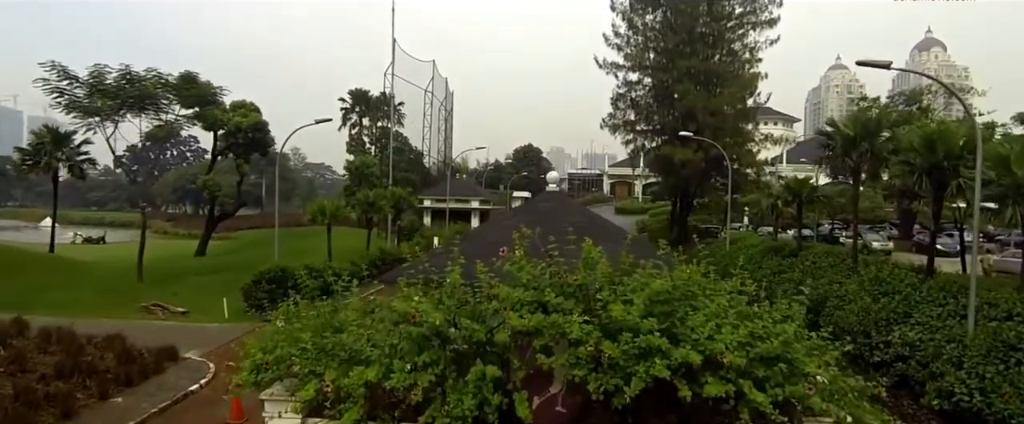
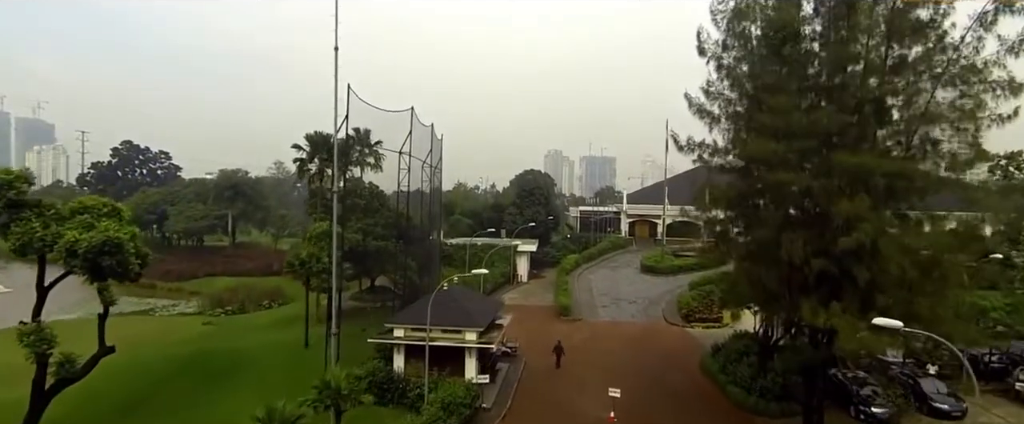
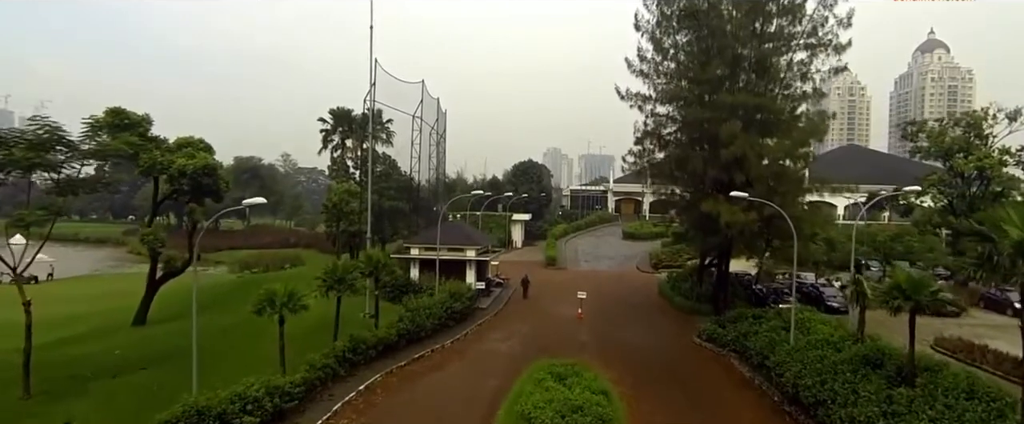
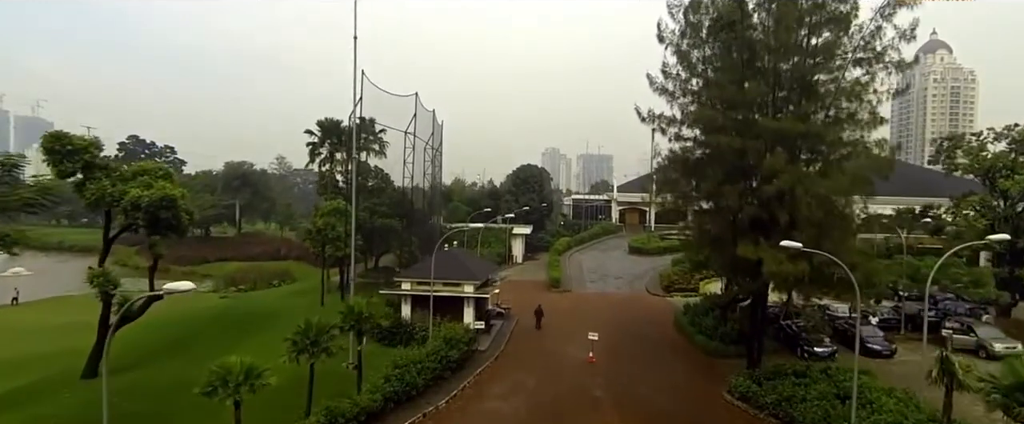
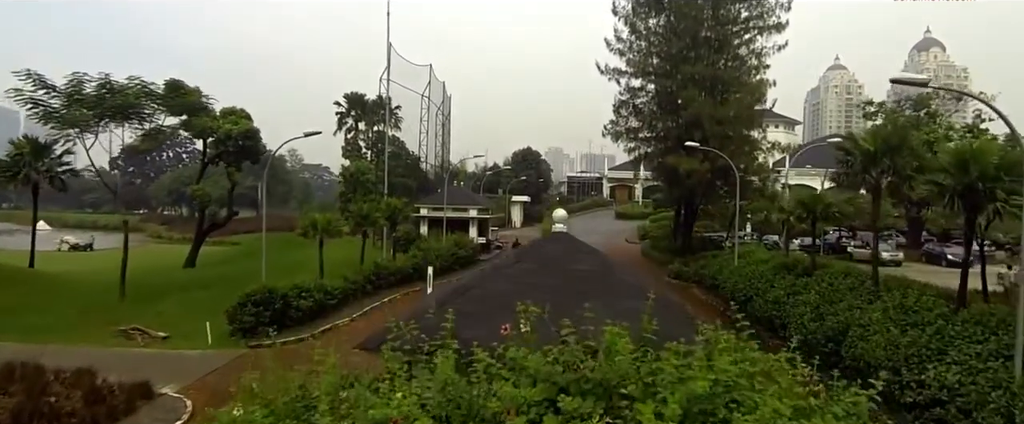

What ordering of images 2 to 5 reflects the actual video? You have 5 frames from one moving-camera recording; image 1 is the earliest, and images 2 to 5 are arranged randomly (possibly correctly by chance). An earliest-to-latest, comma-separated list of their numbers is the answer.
5, 3, 4, 2
